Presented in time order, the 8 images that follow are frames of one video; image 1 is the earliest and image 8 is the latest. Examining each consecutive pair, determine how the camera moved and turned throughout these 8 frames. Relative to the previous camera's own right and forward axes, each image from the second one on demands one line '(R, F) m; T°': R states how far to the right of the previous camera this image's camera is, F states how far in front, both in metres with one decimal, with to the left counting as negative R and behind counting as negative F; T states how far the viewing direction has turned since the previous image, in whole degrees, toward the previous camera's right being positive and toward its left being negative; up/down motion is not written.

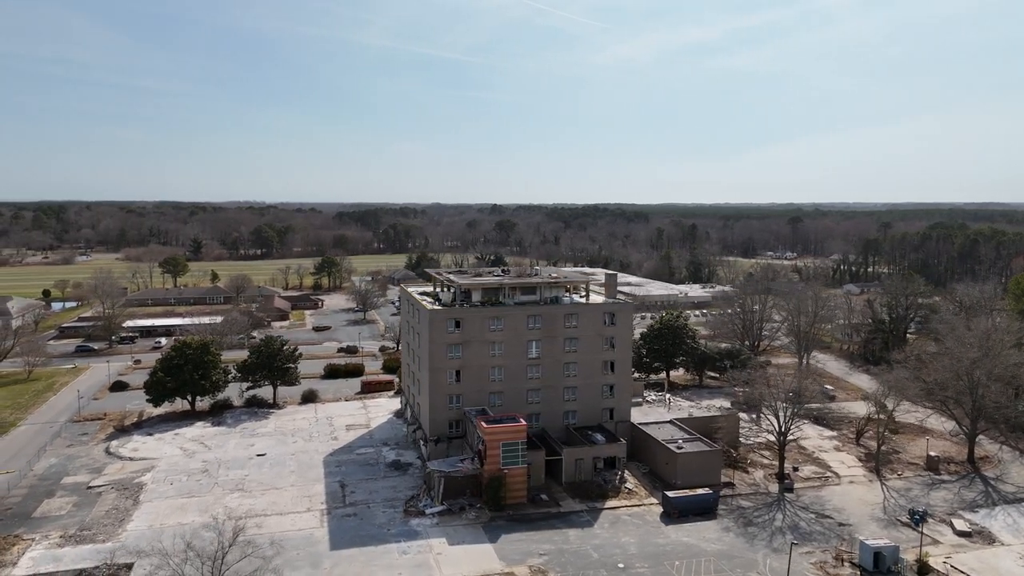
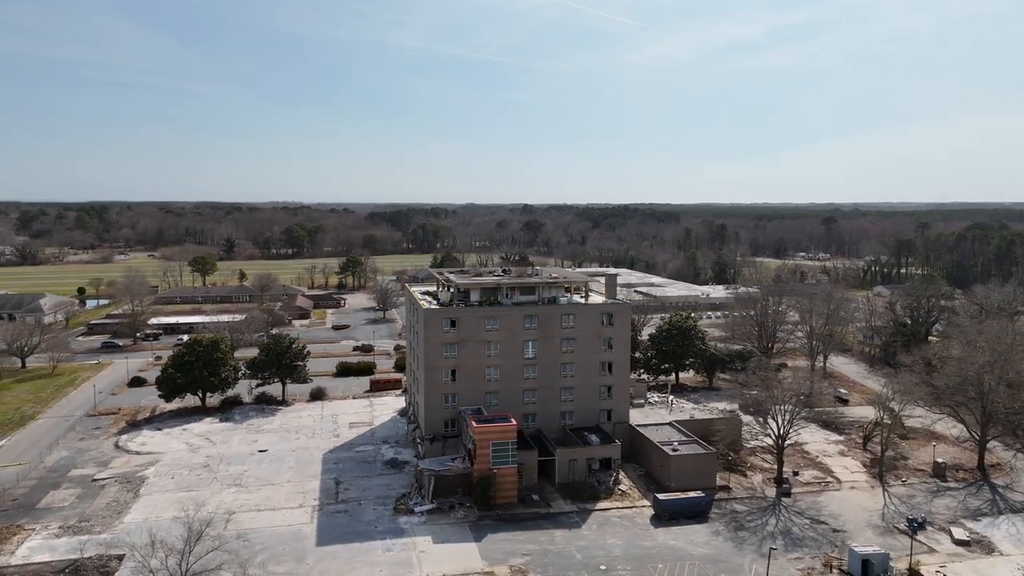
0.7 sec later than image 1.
(+1.4, +0.1) m; -2°
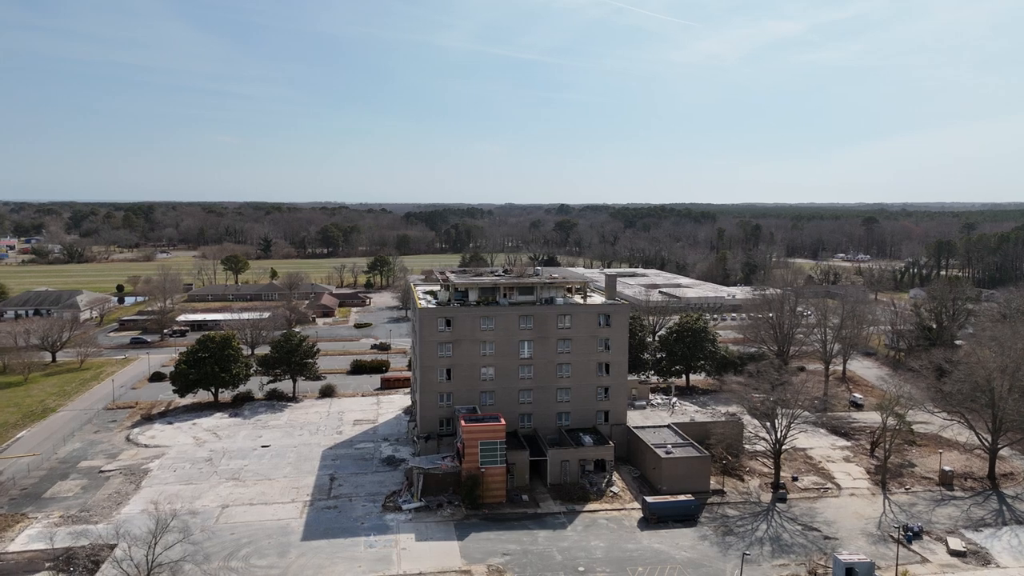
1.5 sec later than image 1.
(+1.6, +0.1) m; -3°
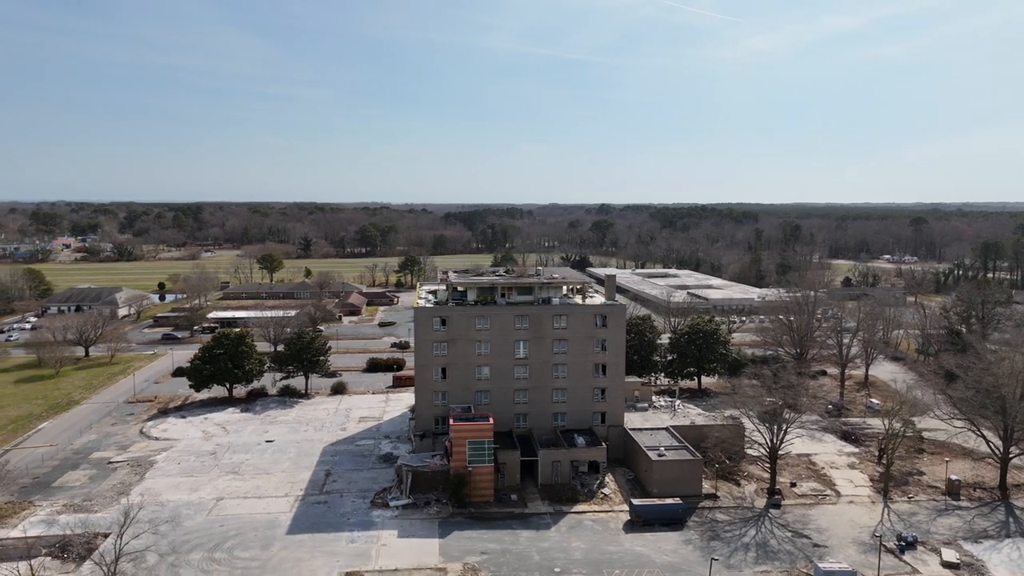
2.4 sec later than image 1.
(+1.8, 0.0) m; -3°
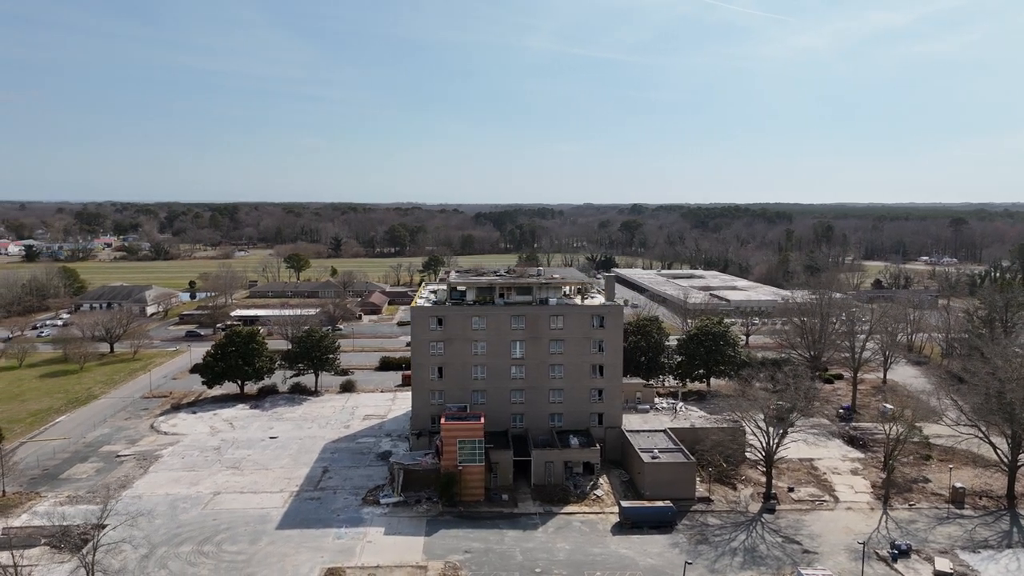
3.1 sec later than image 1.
(+1.4, 0.0) m; -2°
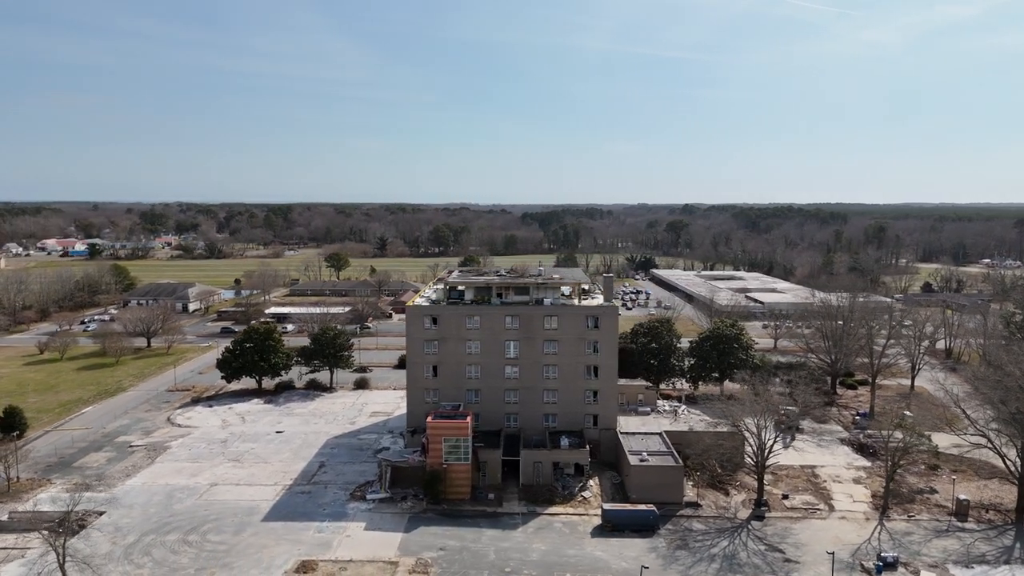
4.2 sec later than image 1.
(+2.2, 0.0) m; -3°
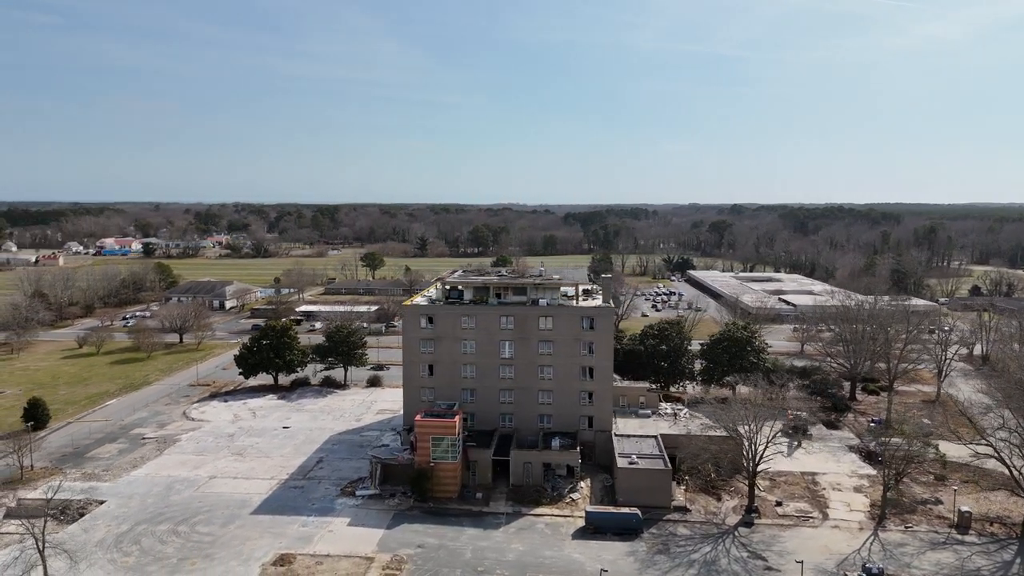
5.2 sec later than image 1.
(+2.0, 0.0) m; -3°
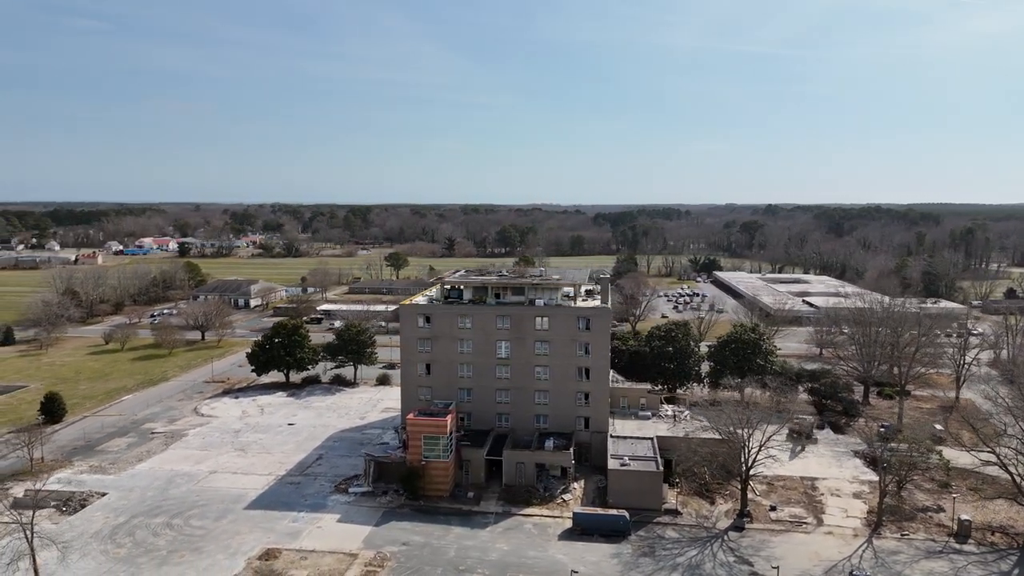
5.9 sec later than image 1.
(+1.4, -0.1) m; -2°
